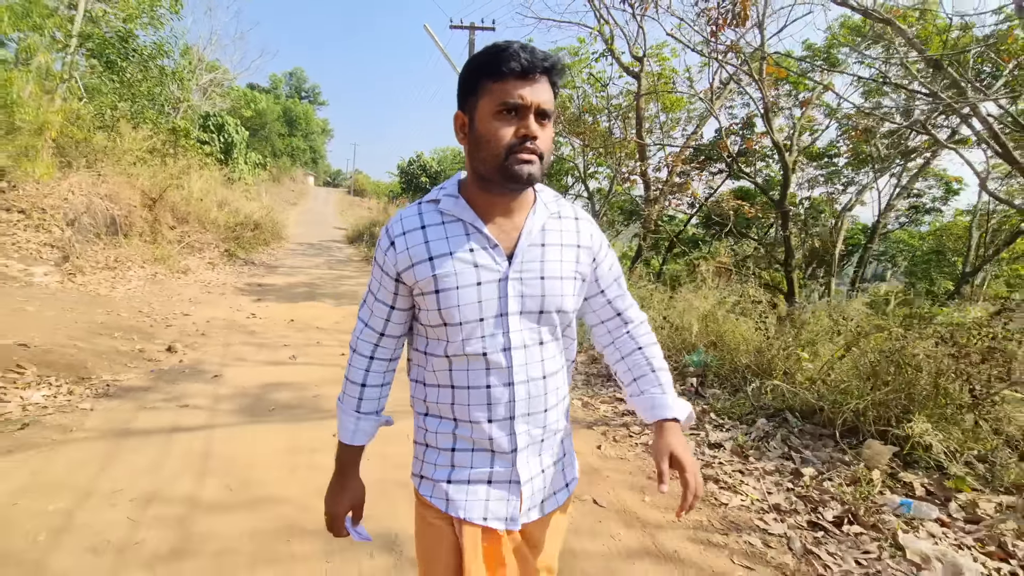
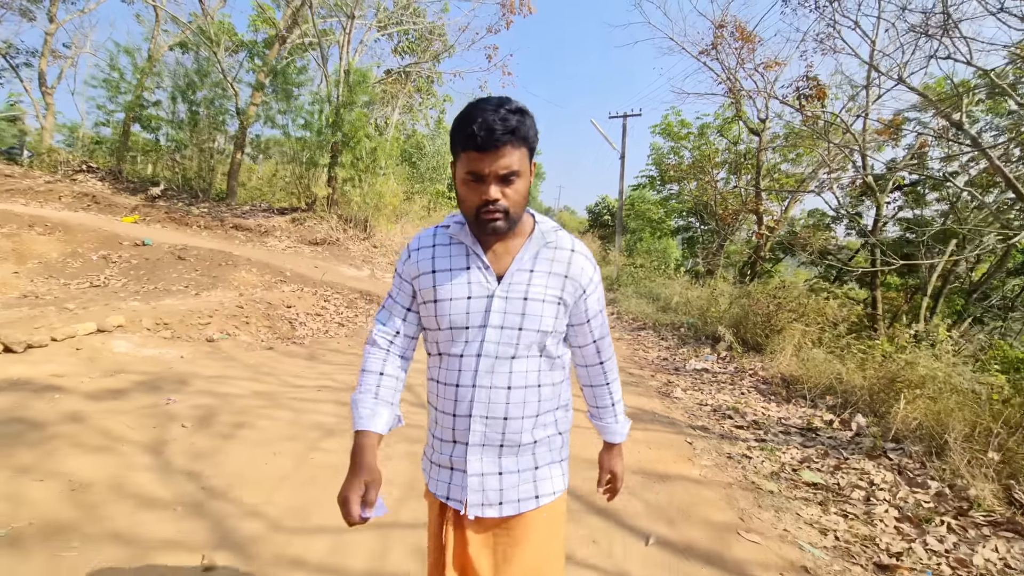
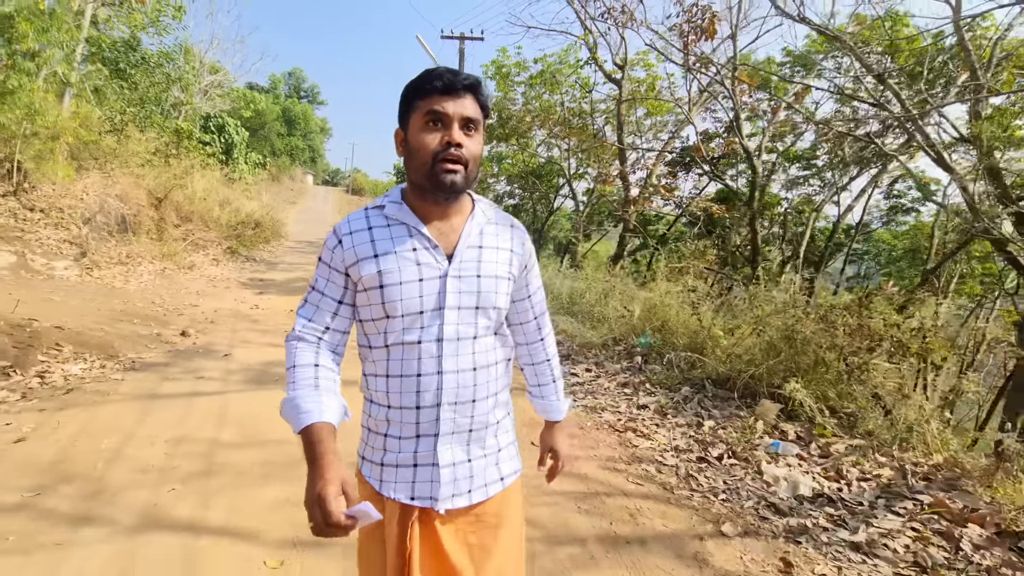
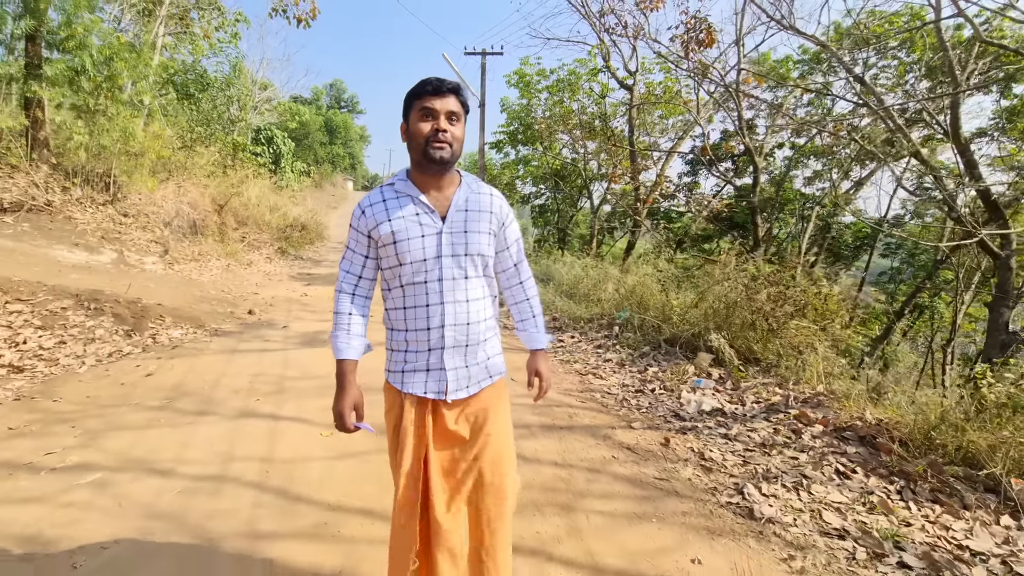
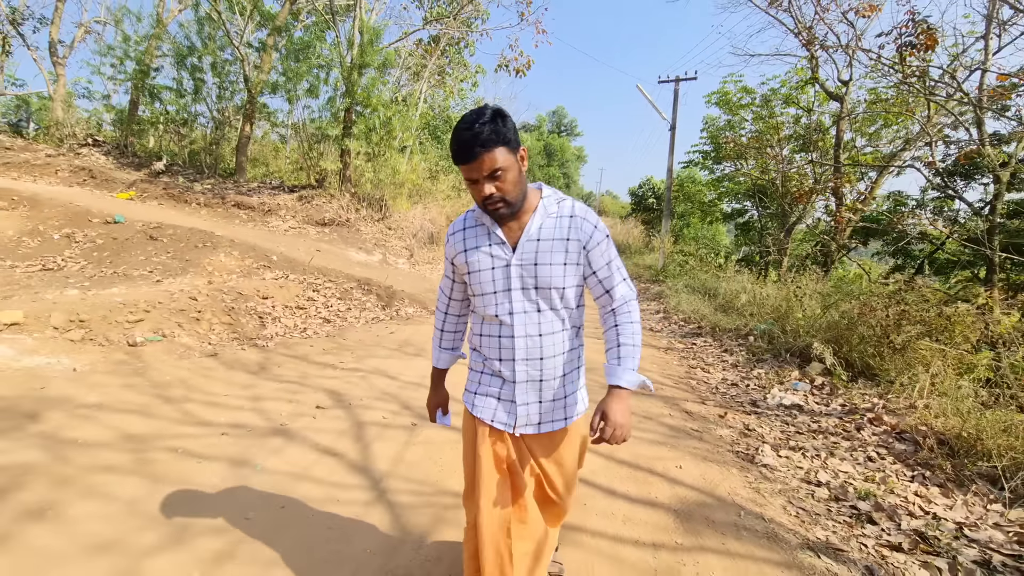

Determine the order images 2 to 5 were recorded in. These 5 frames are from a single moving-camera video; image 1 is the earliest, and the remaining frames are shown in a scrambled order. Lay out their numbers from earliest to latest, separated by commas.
3, 4, 5, 2
